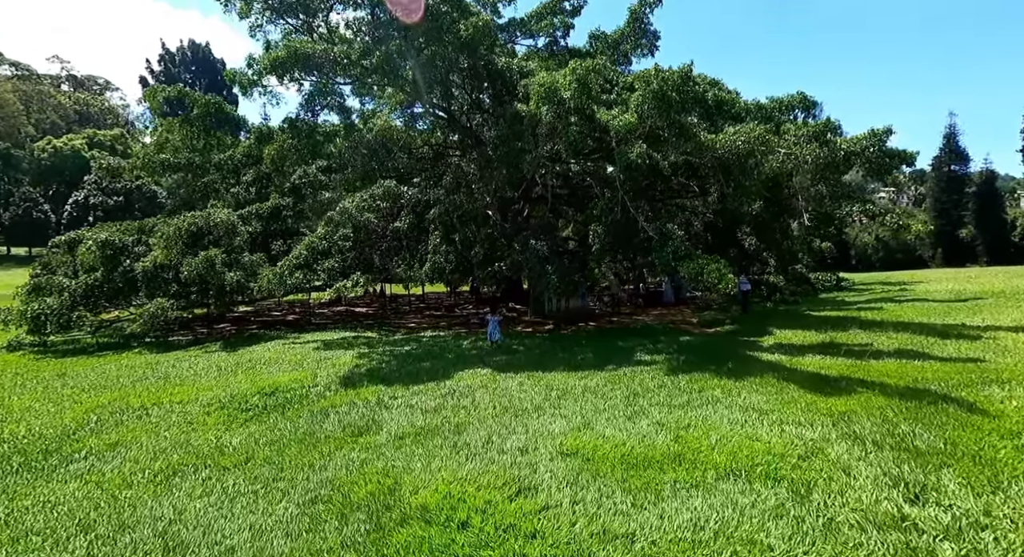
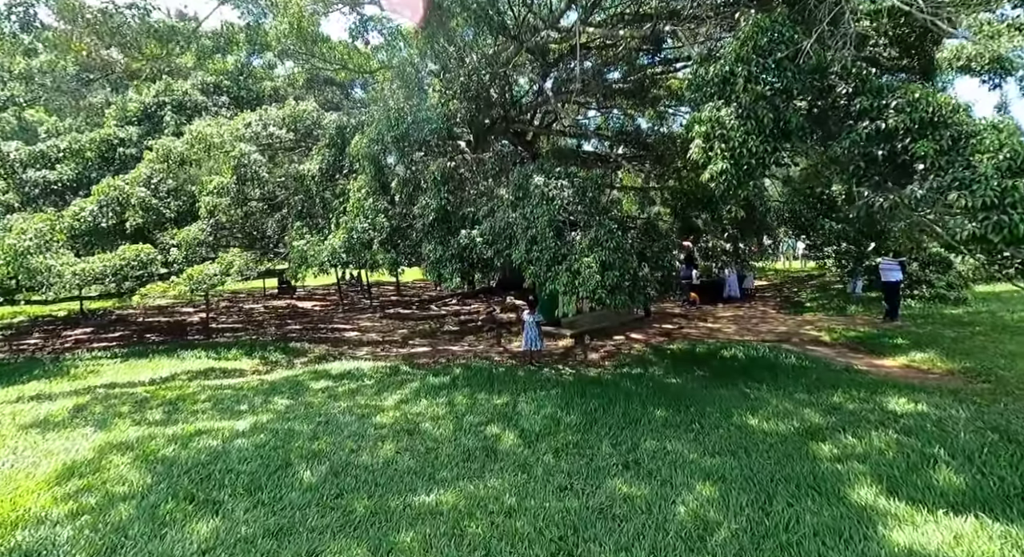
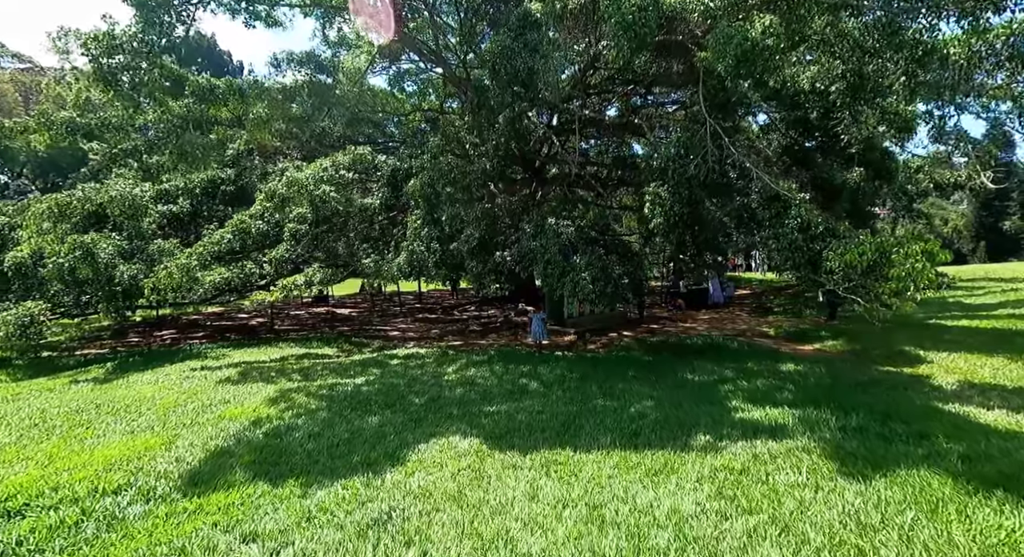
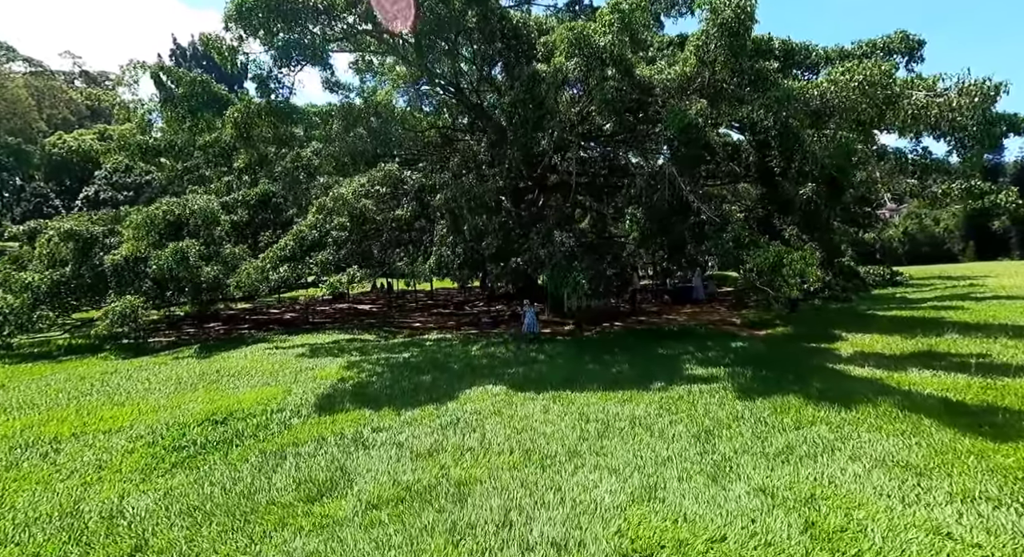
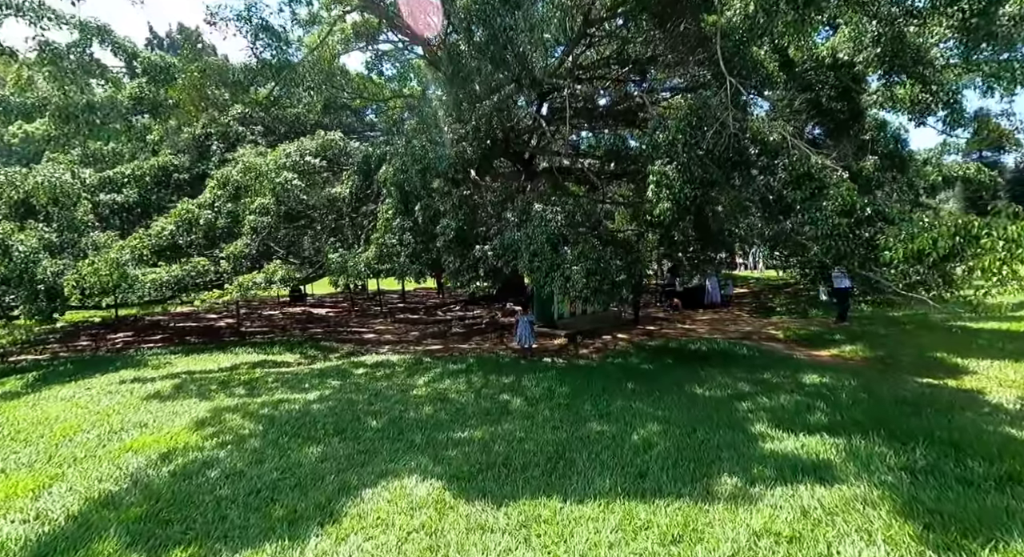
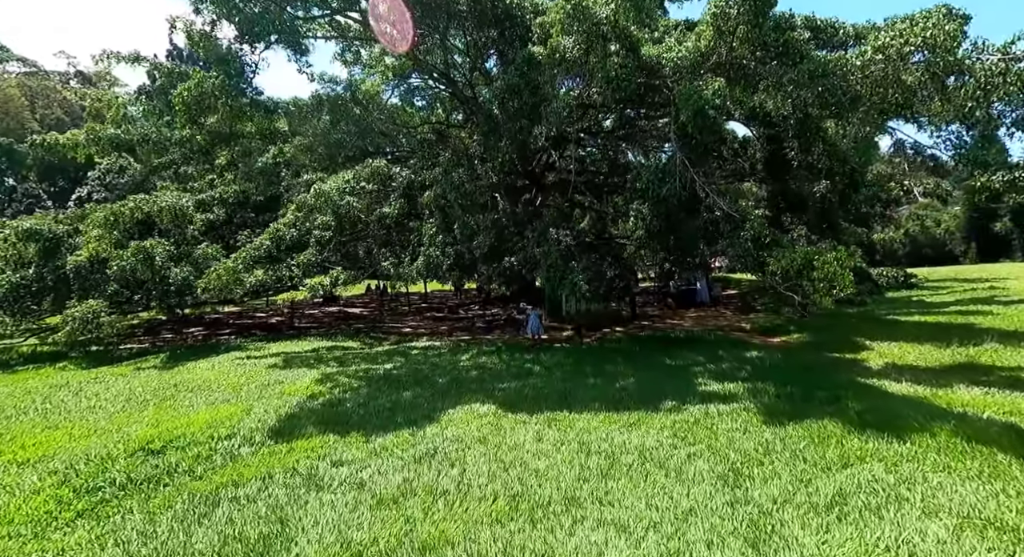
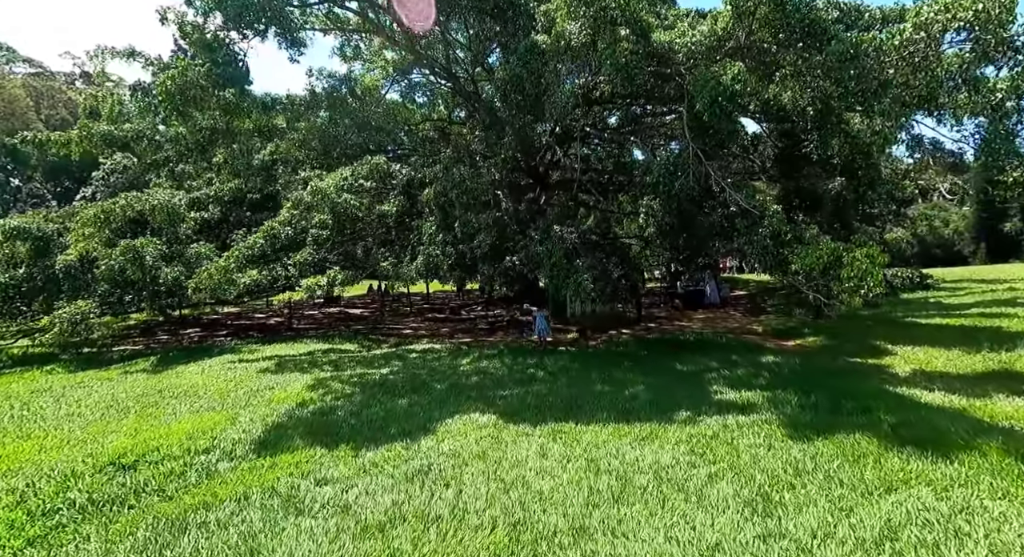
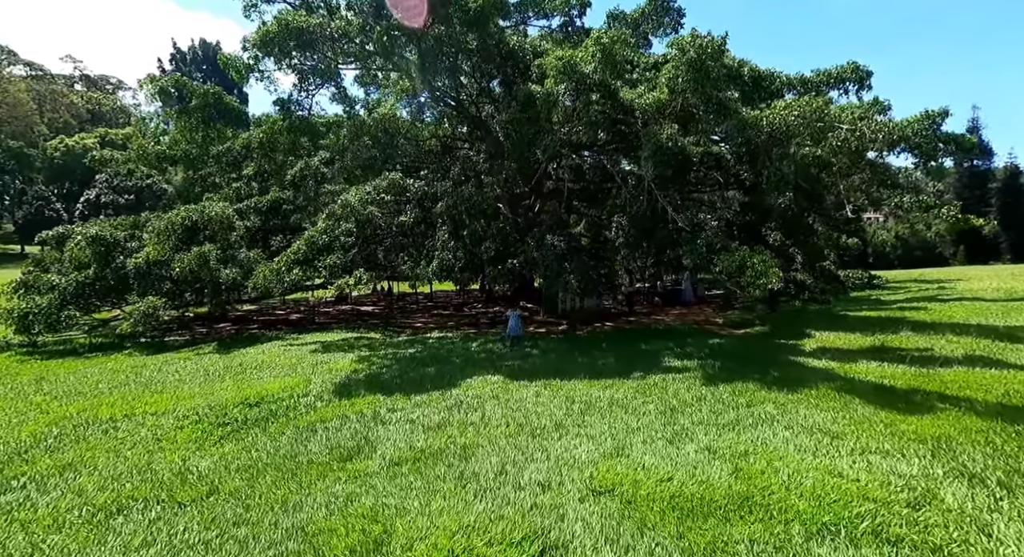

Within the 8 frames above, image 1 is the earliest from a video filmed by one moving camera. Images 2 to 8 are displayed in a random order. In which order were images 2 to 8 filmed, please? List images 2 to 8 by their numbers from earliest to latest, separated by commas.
8, 4, 6, 7, 3, 5, 2
